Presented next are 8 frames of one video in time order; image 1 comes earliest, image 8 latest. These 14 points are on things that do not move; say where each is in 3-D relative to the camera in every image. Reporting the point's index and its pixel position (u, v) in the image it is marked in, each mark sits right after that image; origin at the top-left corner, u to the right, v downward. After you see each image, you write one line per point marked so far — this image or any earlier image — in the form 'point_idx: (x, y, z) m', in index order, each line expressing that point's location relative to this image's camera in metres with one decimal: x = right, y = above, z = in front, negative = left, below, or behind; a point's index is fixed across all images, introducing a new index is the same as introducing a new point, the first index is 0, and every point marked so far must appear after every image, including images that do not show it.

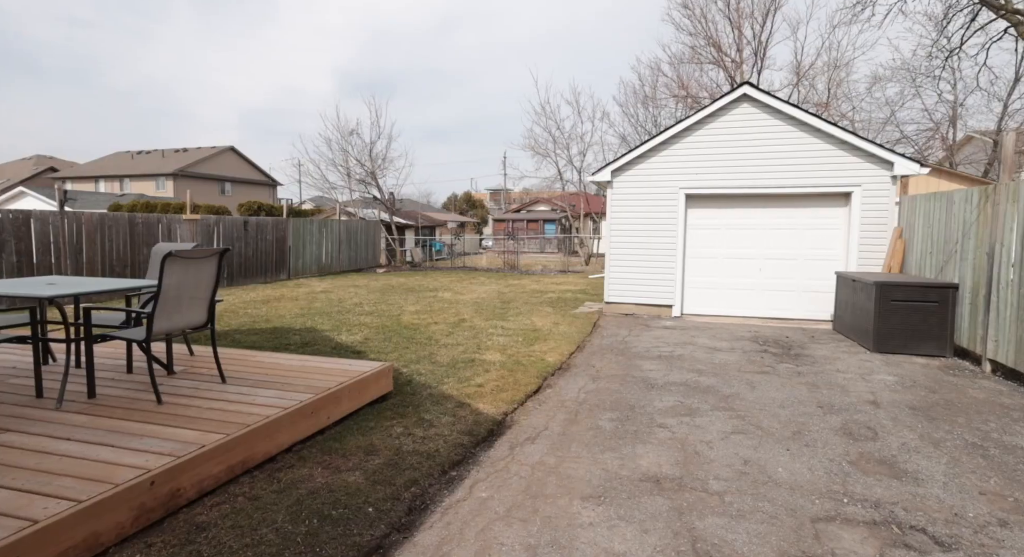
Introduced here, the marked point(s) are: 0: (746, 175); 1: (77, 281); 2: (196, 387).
0: (+3.4, +1.5, +8.5) m
1: (-3.5, 0.0, +4.7) m
2: (-2.5, -0.9, +4.6) m
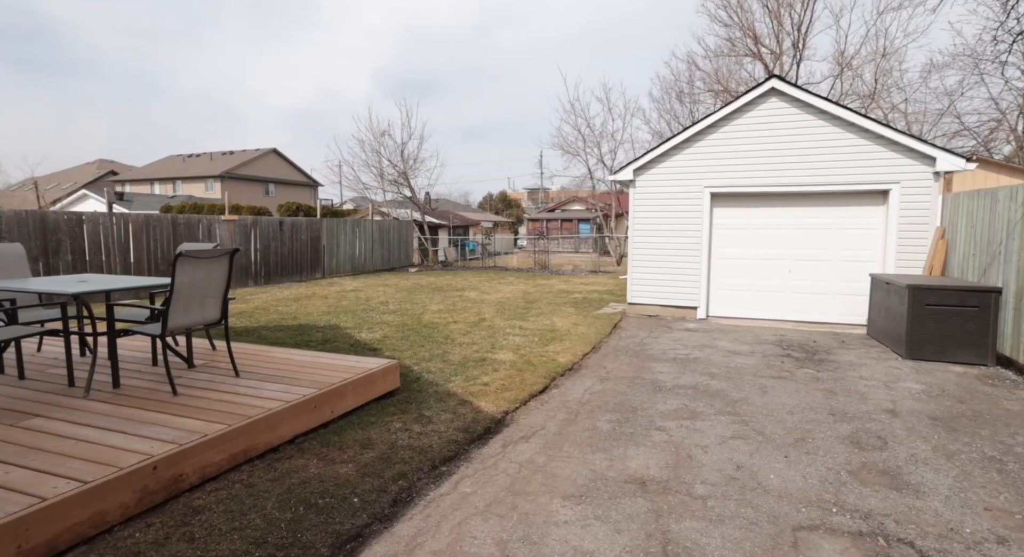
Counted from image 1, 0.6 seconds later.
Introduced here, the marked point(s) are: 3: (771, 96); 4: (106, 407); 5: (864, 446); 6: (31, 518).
0: (+3.7, +1.5, +8.3) m
1: (-3.5, 0.0, +5.1) m
2: (-2.5, -0.9, +4.9) m
3: (+3.6, +2.6, +8.2) m
4: (-3.0, -1.0, +4.4) m
5: (+2.7, -1.3, +4.5) m
6: (-2.4, -1.2, +3.0) m
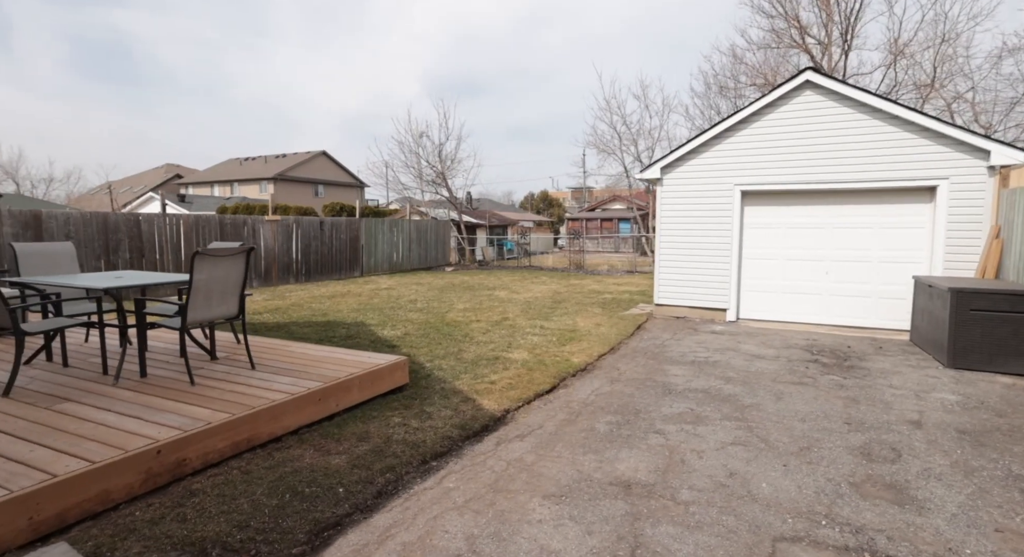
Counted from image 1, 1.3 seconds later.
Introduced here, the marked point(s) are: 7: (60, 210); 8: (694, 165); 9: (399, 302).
0: (+4.0, +1.5, +7.9) m
1: (-3.5, 0.0, +5.5) m
2: (-2.5, -0.8, +5.2) m
3: (+3.9, +2.5, +7.9) m
4: (-3.1, -0.9, +4.7) m
5: (+2.6, -1.3, +4.3) m
6: (-2.6, -1.2, +3.3) m
7: (-6.8, +1.0, +8.9) m
8: (+2.7, +1.7, +8.7) m
9: (-1.7, -0.4, +9.0) m
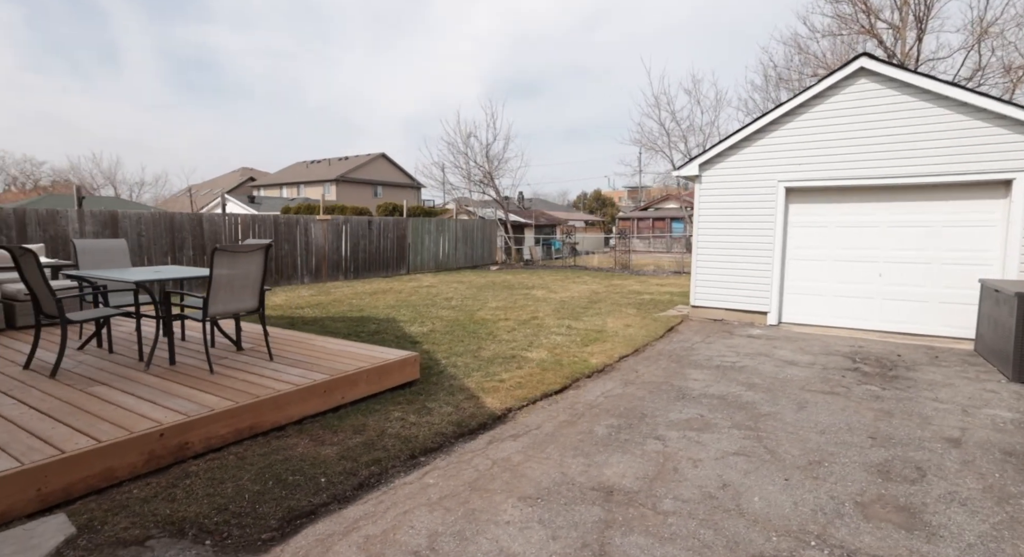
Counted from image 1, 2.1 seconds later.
0: (+4.4, +1.4, +7.3) m
1: (-3.4, +0.1, +5.9) m
2: (-2.5, -0.8, +5.5) m
3: (+4.3, +2.5, +7.3) m
4: (-3.1, -0.9, +5.0) m
5: (+2.5, -1.3, +3.9) m
6: (-2.8, -1.1, +3.6) m
7: (-6.2, +1.1, +9.6) m
8: (+3.1, +1.7, +8.2) m
9: (-1.2, -0.3, +9.1) m
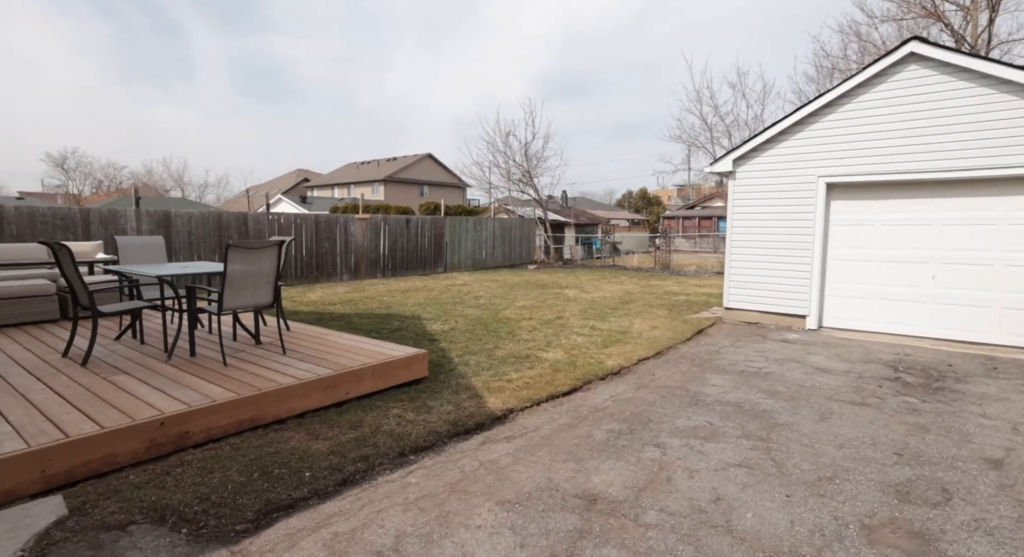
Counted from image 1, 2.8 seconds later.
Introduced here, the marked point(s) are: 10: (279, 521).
0: (+4.6, +1.4, +6.7) m
1: (-3.3, +0.1, +6.1) m
2: (-2.4, -0.7, +5.6) m
3: (+4.6, +2.5, +6.7) m
4: (-3.0, -0.8, +5.2) m
5: (+2.4, -1.3, +3.5) m
6: (-2.9, -1.1, +3.8) m
7: (-5.6, +1.2, +10.1) m
8: (+3.5, +1.7, +7.8) m
9: (-0.7, -0.3, +9.1) m
10: (-1.4, -1.4, +3.5) m
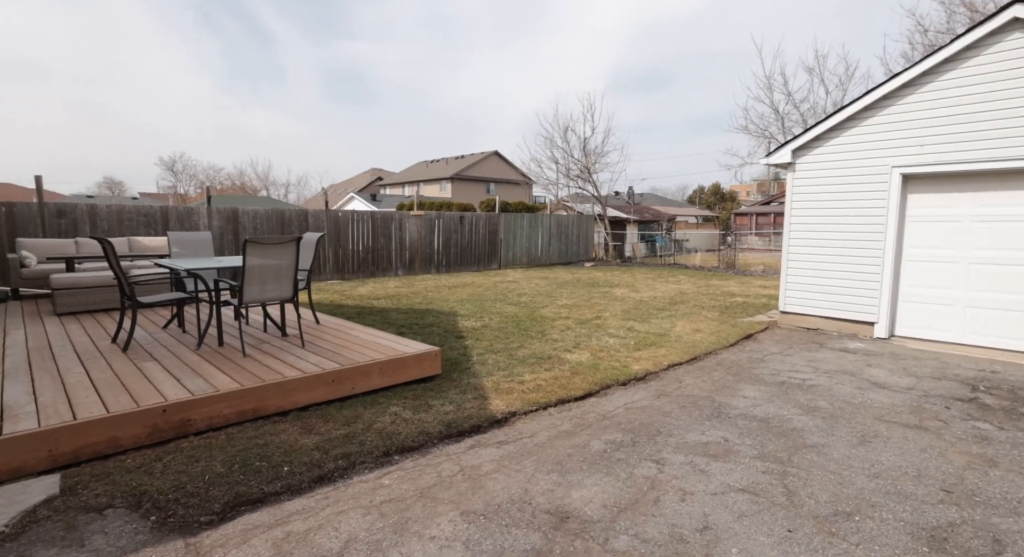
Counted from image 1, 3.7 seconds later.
0: (+4.9, +1.4, +5.7) m
1: (-3.0, +0.2, +6.3) m
2: (-2.2, -0.7, +5.7) m
3: (+4.9, +2.5, +5.7) m
4: (-2.9, -0.8, +5.4) m
5: (+2.1, -1.3, +2.9) m
6: (-3.1, -1.0, +4.0) m
7: (-4.7, +1.3, +10.7) m
8: (+3.9, +1.6, +6.9) m
9: (-0.1, -0.2, +8.9) m
10: (-1.6, -1.4, +3.4) m
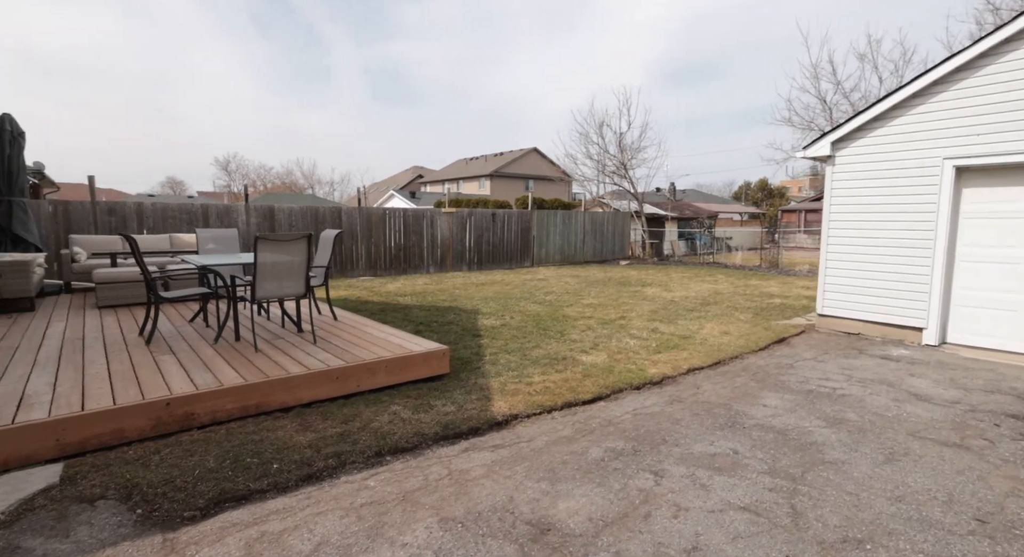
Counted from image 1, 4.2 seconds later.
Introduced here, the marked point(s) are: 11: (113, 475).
0: (+5.0, +1.4, +5.1) m
1: (-2.8, +0.3, +6.4) m
2: (-2.1, -0.6, +5.7) m
3: (+5.0, +2.4, +5.1) m
4: (-2.8, -0.7, +5.5) m
5: (+2.0, -1.3, +2.5) m
6: (-3.1, -1.0, +4.1) m
7: (-4.2, +1.4, +10.9) m
8: (+4.2, +1.6, +6.4) m
9: (+0.3, -0.2, +8.7) m
10: (-1.7, -1.3, +3.4) m
11: (-2.6, -1.3, +3.8) m
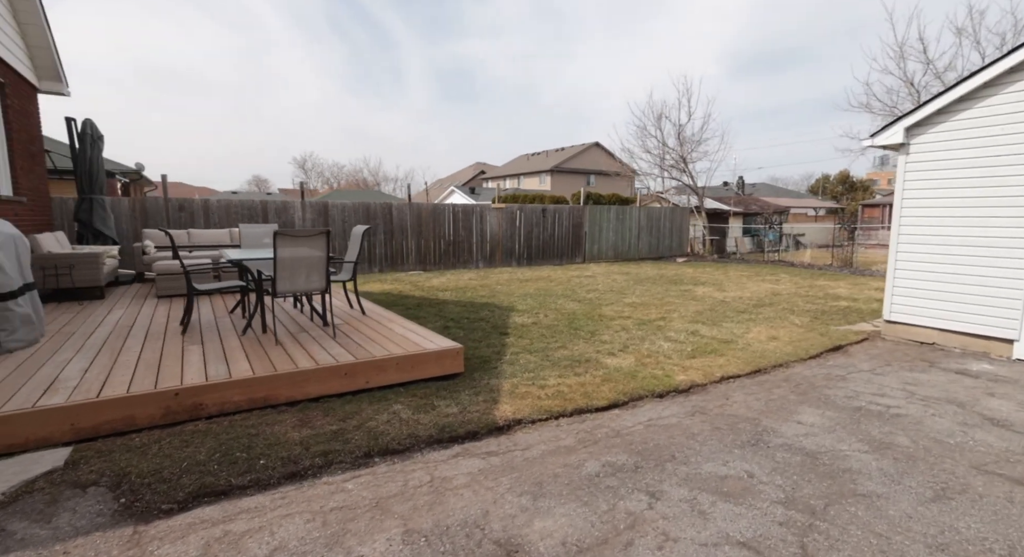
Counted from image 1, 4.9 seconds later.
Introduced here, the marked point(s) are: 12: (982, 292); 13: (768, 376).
0: (+5.1, +1.3, +4.1) m
1: (-2.5, +0.3, +6.5) m
2: (-1.9, -0.6, +5.7) m
3: (+5.1, +2.4, +4.1) m
4: (-2.7, -0.6, +5.6) m
5: (+1.7, -1.3, +2.0) m
6: (-3.1, -0.9, +4.2) m
7: (-3.2, +1.5, +11.1) m
8: (+4.4, +1.6, +5.5) m
9: (+0.9, -0.2, +8.3) m
10: (-1.8, -1.3, +3.3) m
11: (-2.6, -1.2, +3.9) m
12: (+4.5, -0.1, +5.5) m
13: (+2.1, -0.8, +4.9) m
